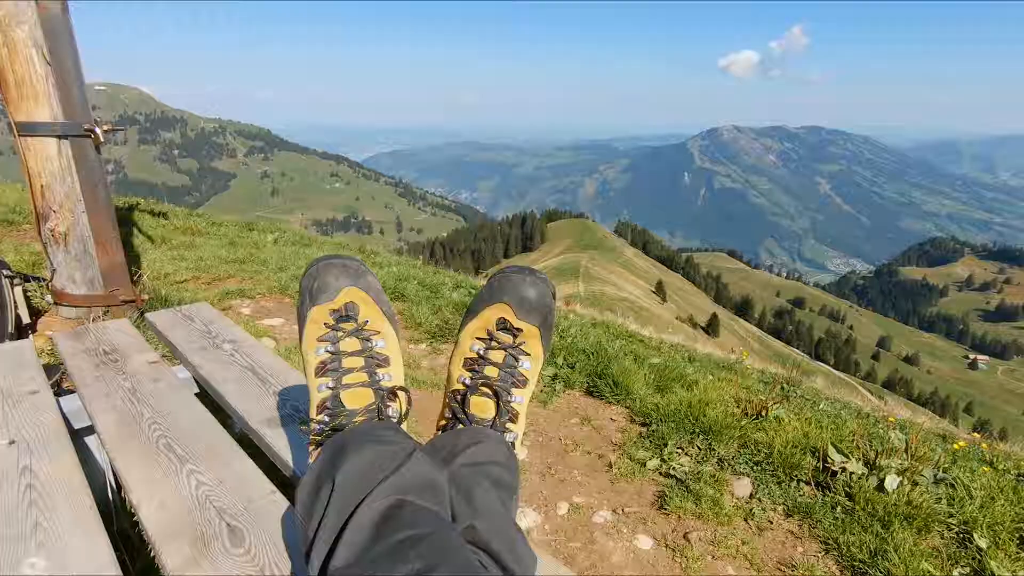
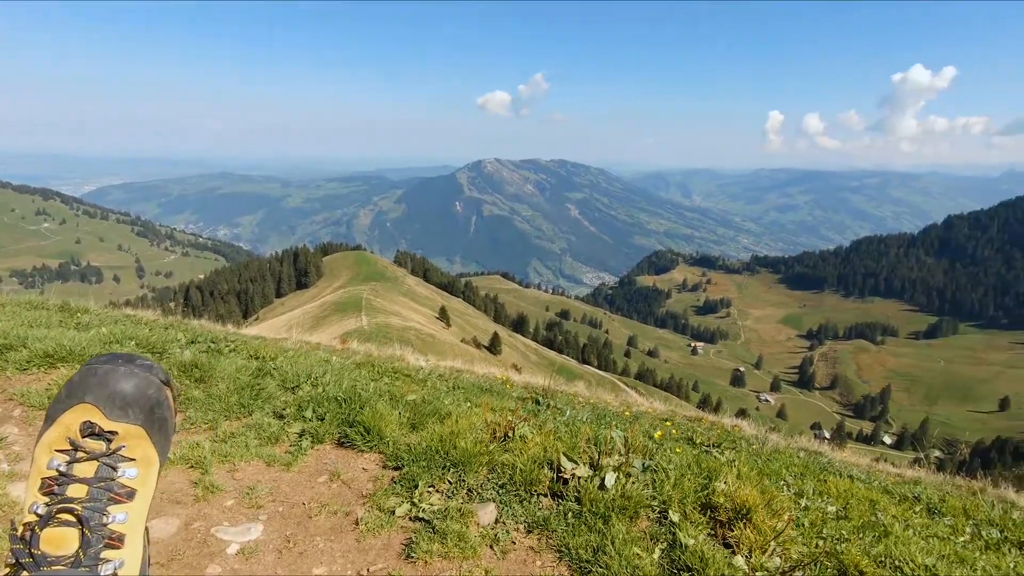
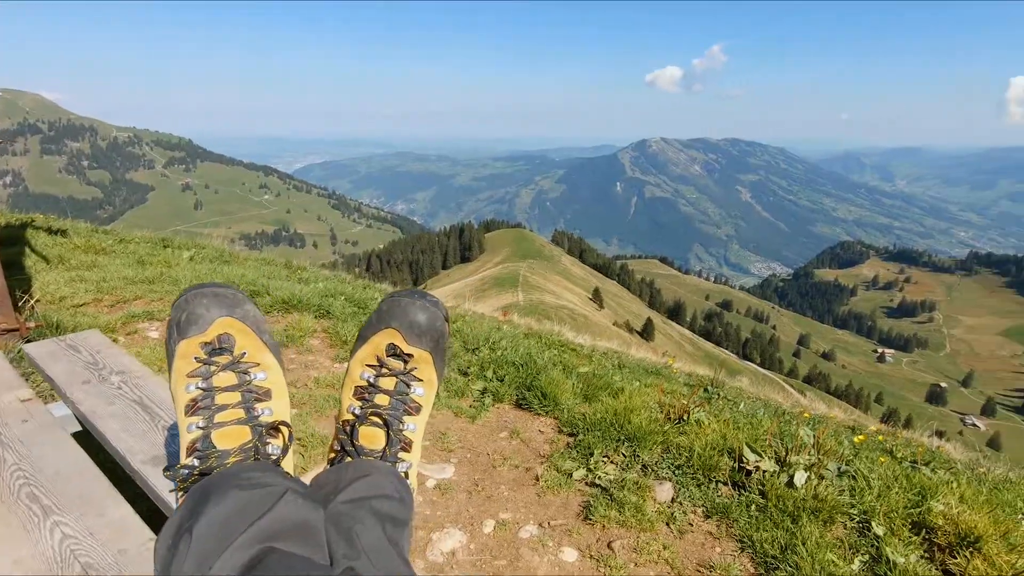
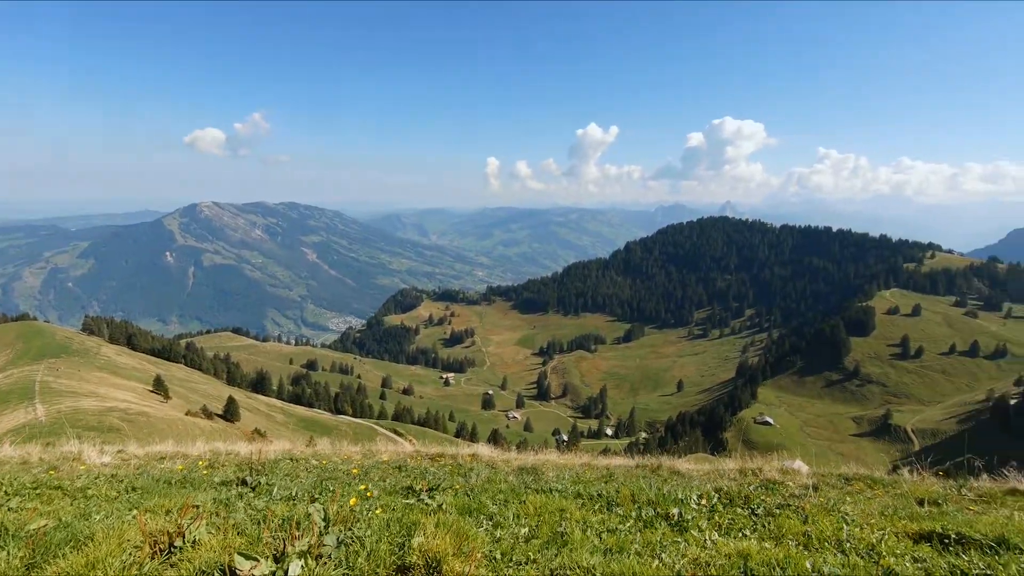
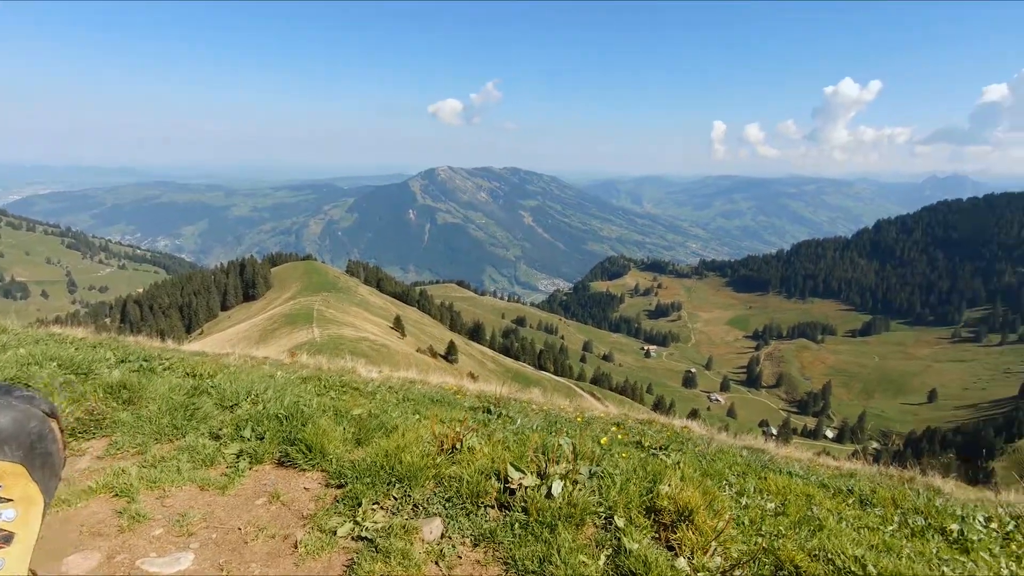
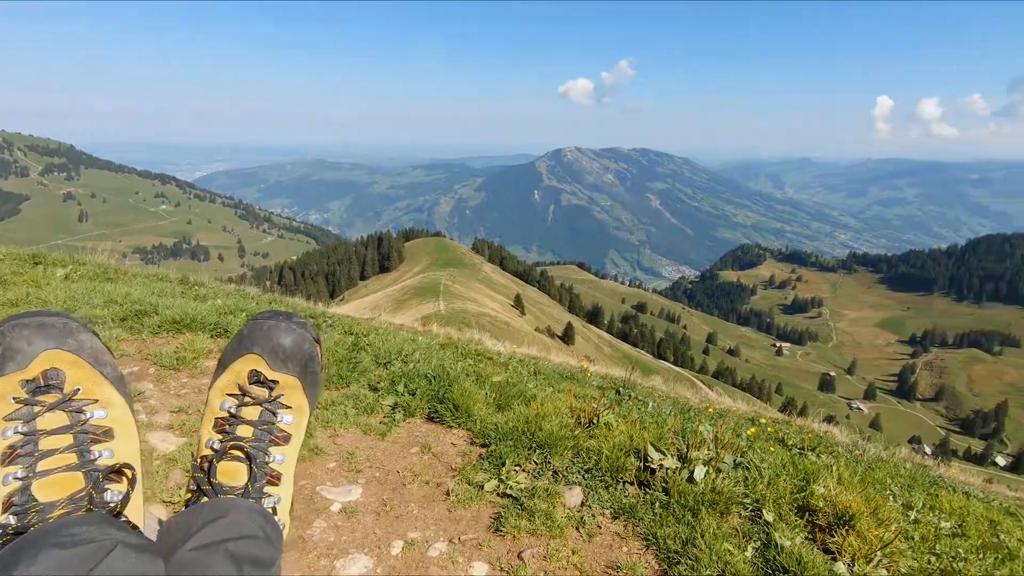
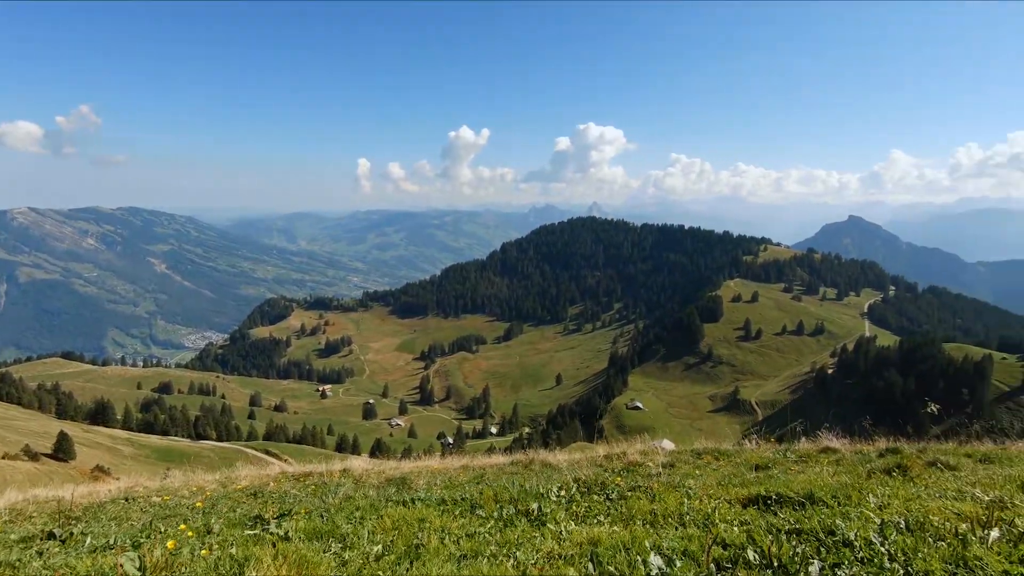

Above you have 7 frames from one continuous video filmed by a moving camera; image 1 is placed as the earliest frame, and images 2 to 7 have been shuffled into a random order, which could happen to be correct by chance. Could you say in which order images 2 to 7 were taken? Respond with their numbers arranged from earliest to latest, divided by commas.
3, 6, 2, 5, 4, 7
